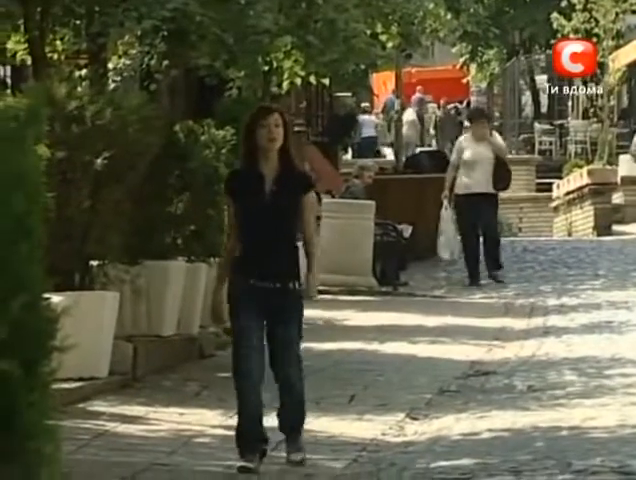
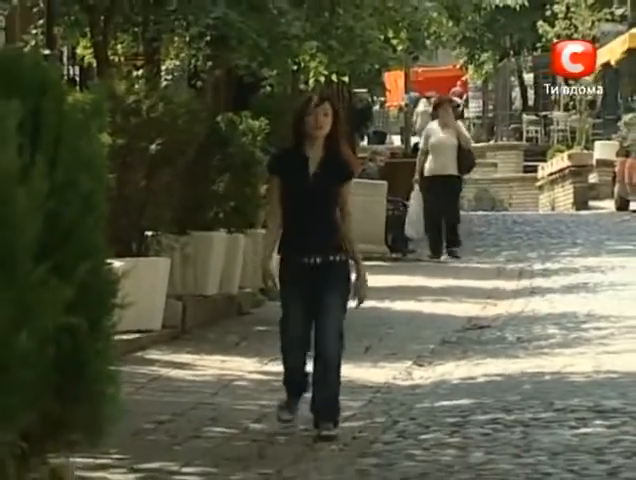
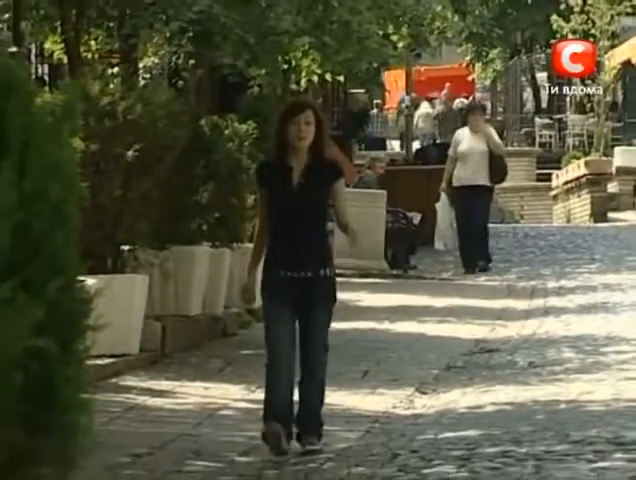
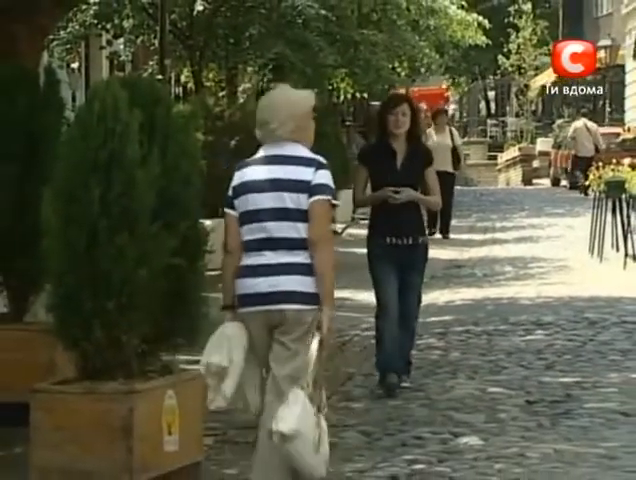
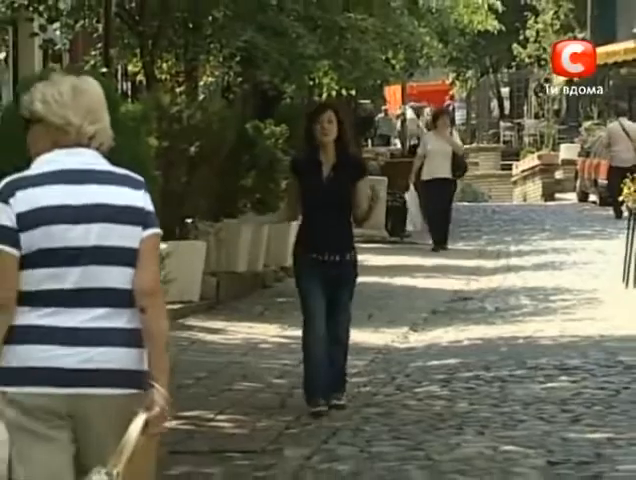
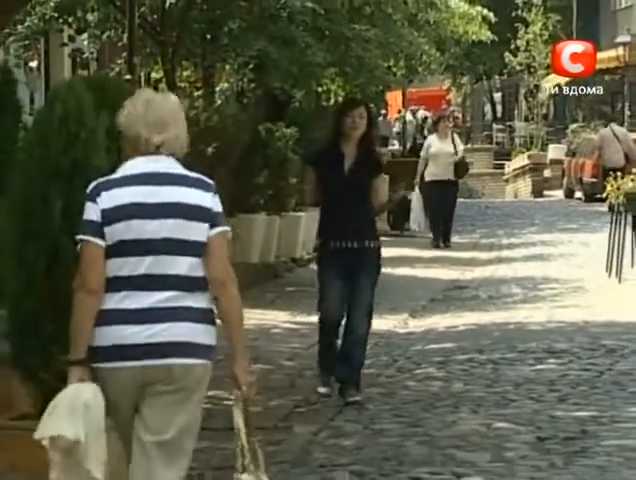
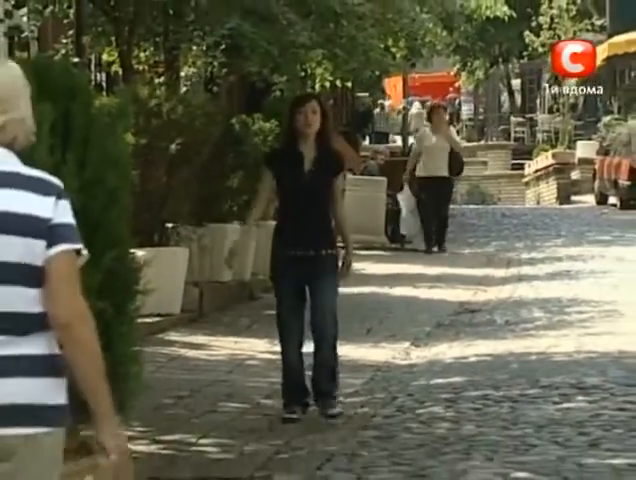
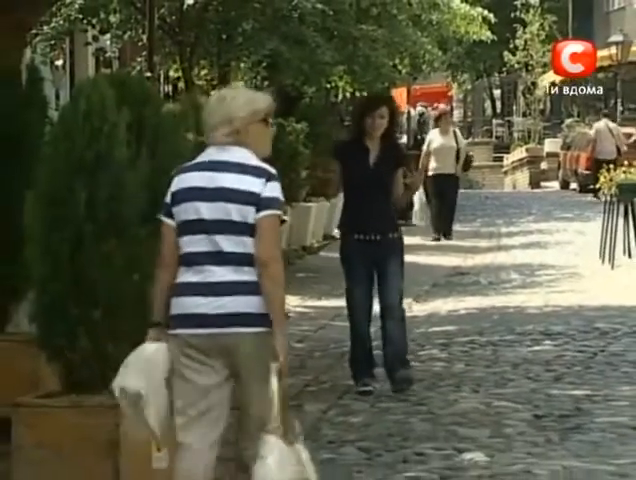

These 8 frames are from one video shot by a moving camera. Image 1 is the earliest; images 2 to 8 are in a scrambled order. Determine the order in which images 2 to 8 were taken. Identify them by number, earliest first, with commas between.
3, 2, 7, 5, 6, 8, 4
